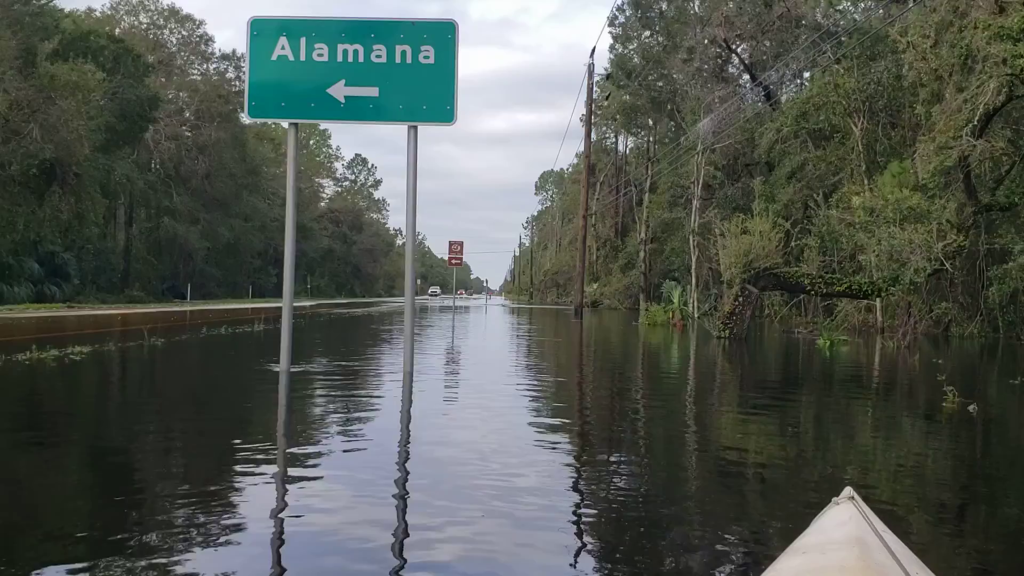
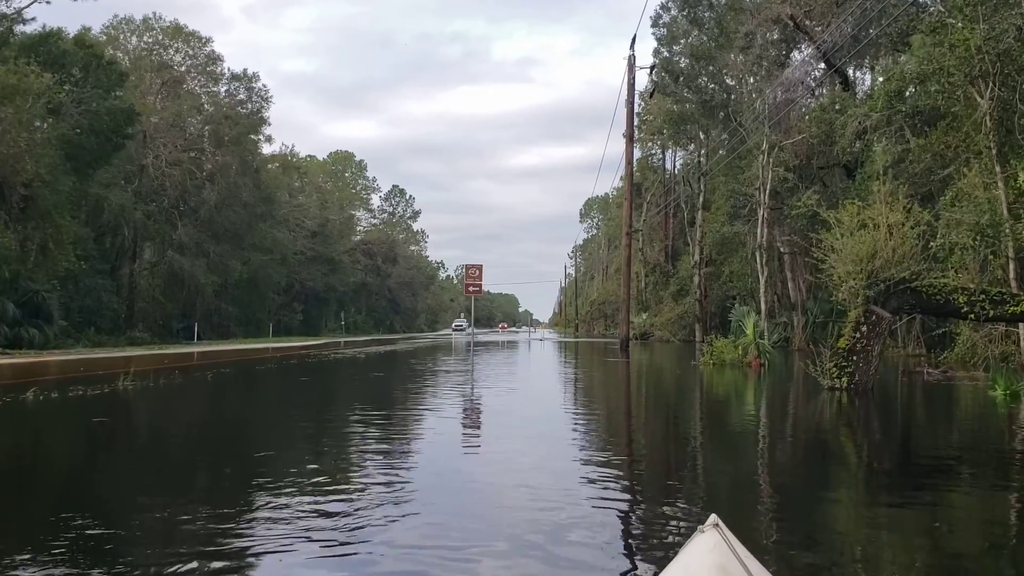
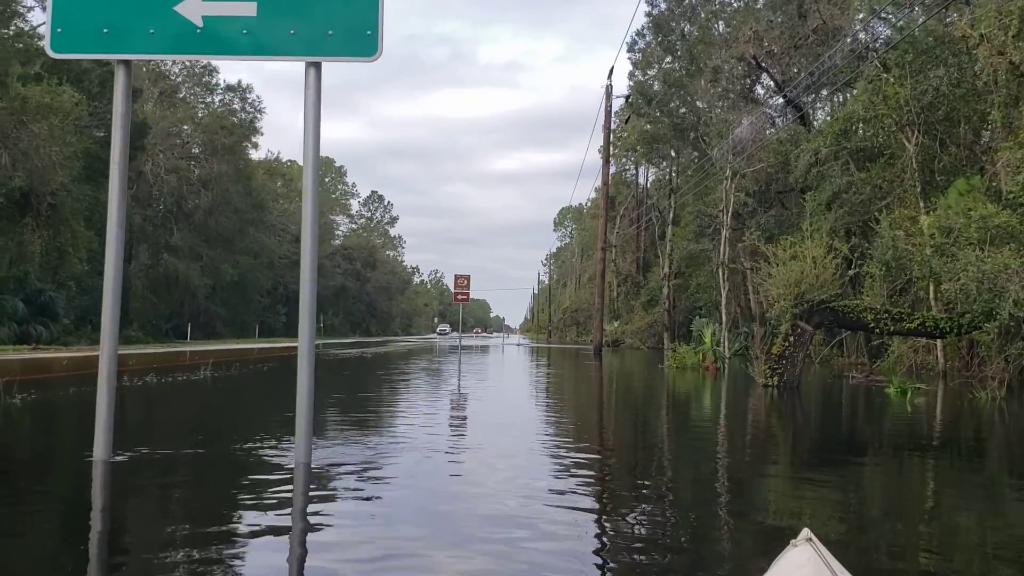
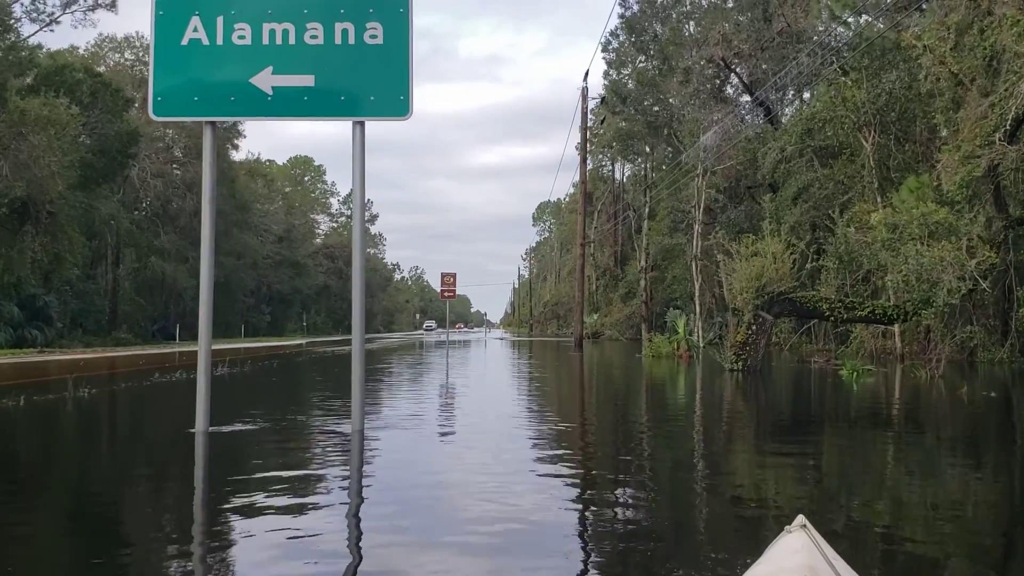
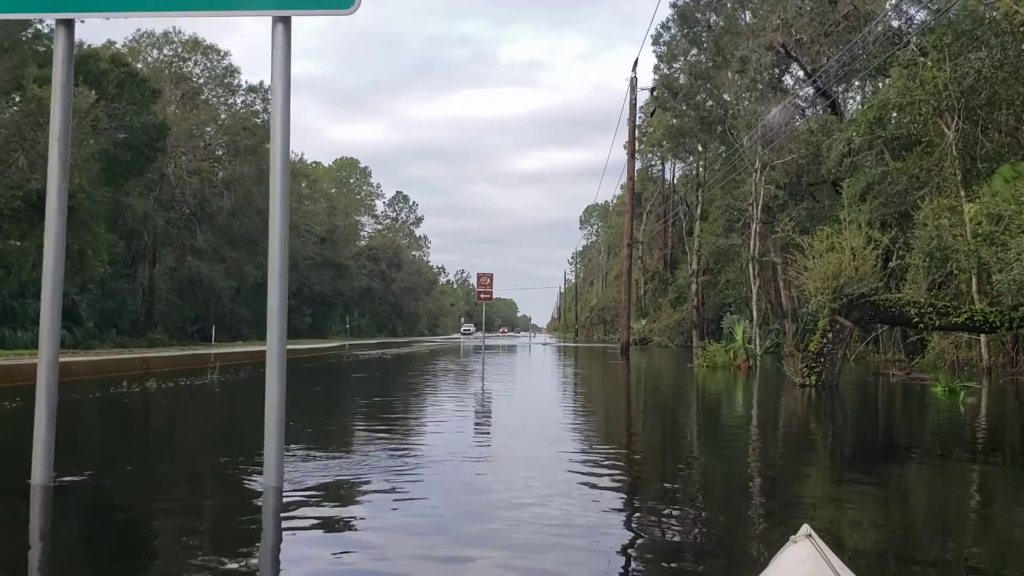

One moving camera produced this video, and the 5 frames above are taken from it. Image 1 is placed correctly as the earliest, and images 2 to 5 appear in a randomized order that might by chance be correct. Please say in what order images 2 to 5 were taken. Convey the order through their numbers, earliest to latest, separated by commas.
4, 3, 5, 2
